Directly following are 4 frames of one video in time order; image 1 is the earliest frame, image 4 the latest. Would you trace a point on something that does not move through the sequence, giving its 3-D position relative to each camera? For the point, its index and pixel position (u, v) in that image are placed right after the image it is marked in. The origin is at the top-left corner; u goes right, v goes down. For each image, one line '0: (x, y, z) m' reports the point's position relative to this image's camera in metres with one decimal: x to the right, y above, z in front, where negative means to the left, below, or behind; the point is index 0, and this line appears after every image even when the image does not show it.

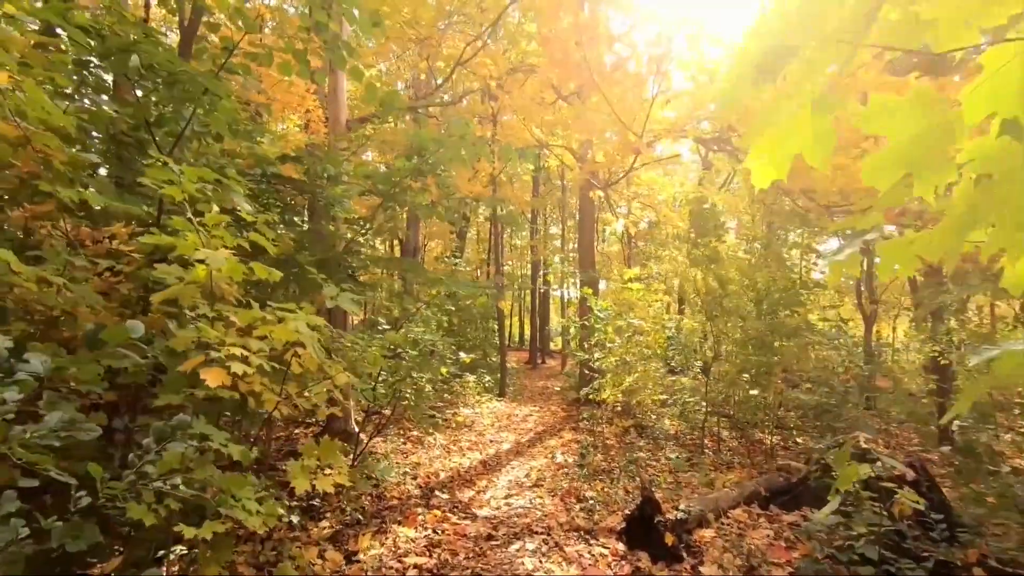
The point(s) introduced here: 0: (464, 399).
0: (-0.8, -1.7, +8.0) m
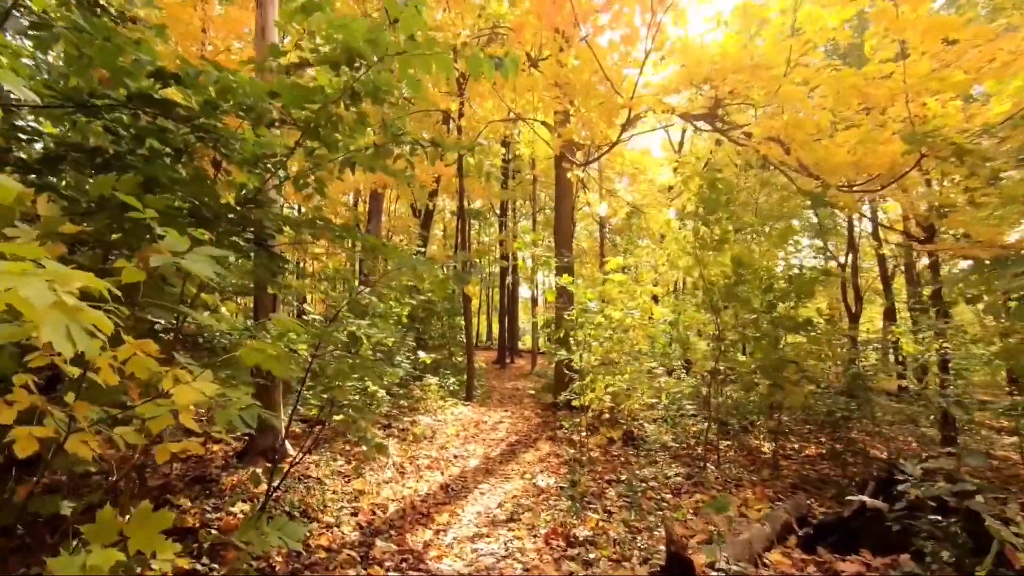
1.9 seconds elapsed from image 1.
0: (-1.2, -1.6, +7.0) m
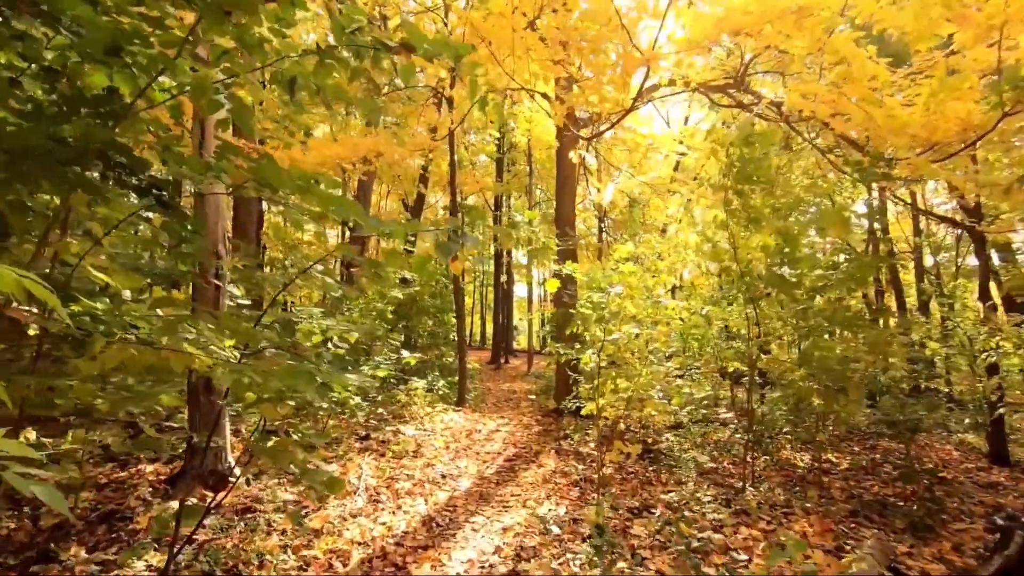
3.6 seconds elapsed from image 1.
0: (-1.2, -1.5, +6.1) m
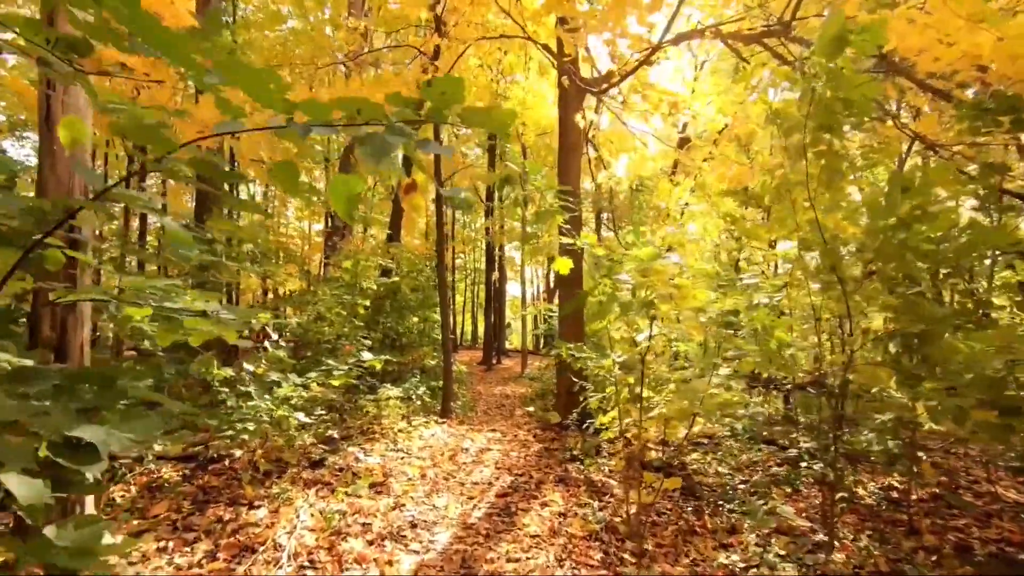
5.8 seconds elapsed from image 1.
0: (-1.3, -1.3, +4.9) m
